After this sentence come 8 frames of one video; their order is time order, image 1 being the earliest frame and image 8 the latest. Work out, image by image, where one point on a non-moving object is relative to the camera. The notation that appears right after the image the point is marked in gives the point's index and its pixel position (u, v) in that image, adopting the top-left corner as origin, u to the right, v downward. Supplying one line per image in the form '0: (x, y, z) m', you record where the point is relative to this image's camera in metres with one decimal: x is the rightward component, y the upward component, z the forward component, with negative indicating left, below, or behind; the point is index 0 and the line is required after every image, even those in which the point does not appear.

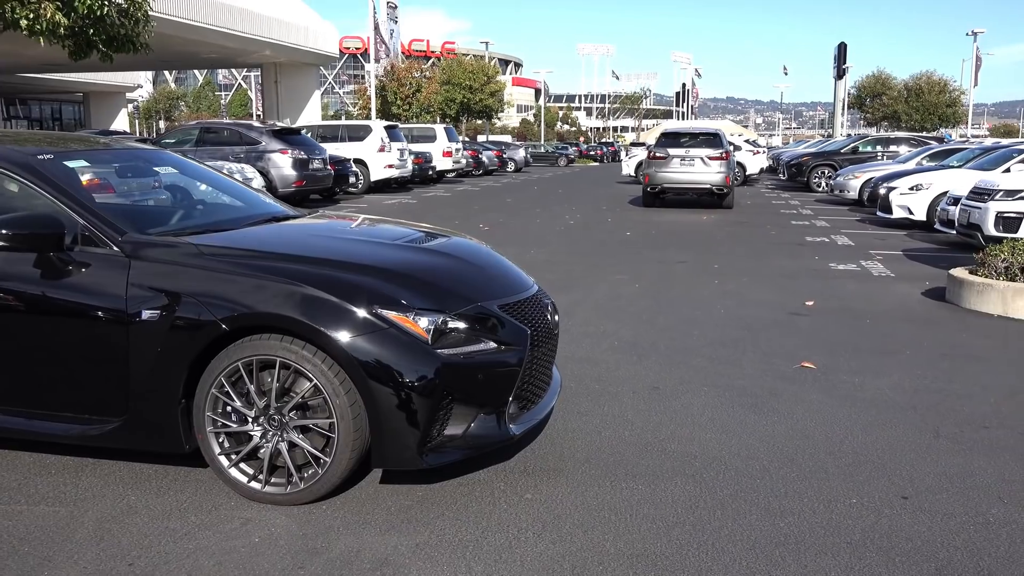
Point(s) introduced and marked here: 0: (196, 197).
0: (-1.7, +0.5, +4.6) m
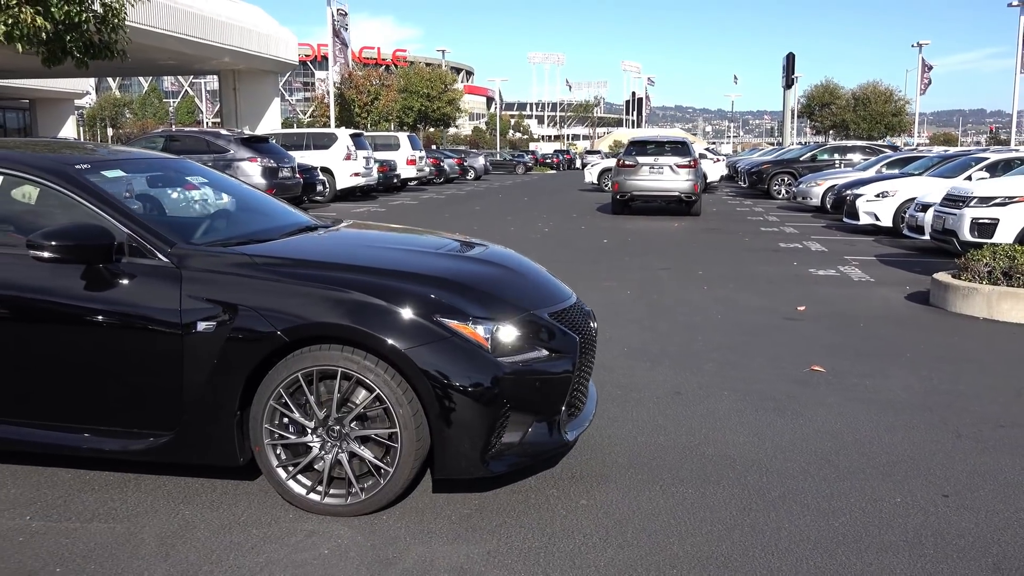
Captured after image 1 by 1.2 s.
0: (-1.6, +0.5, +4.6) m
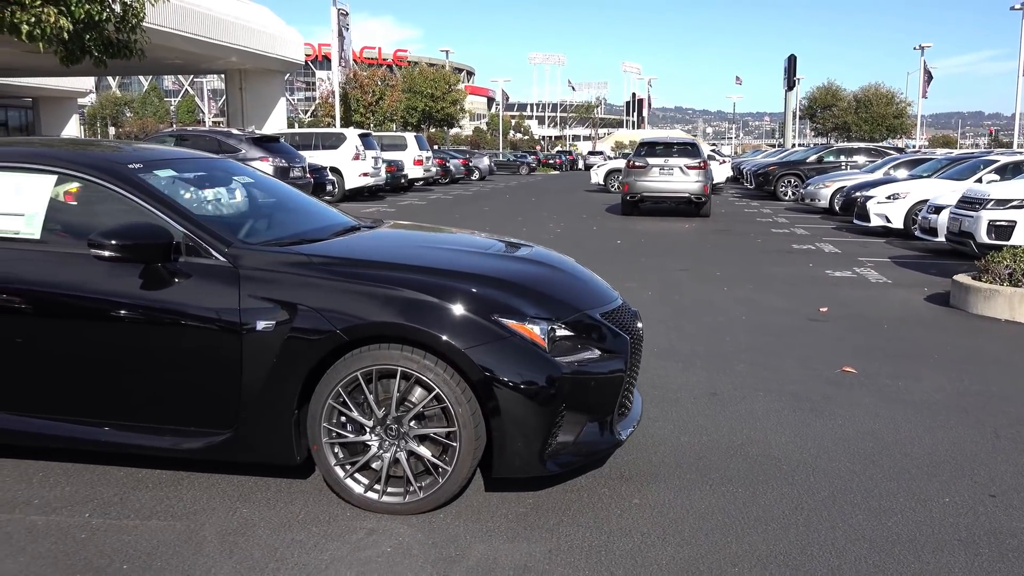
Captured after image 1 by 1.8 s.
0: (-1.3, +0.5, +4.6) m
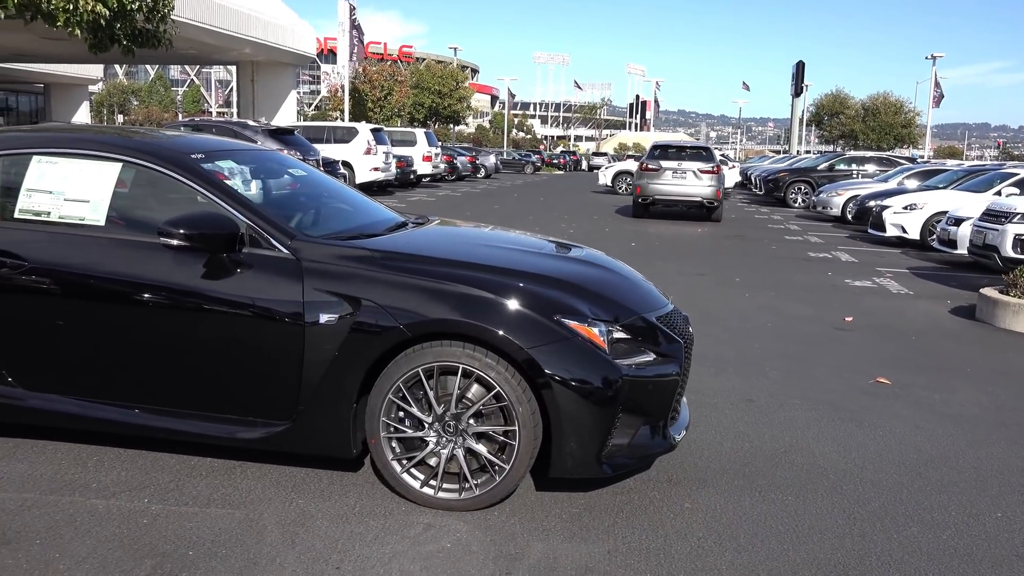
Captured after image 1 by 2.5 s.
0: (-1.0, +0.5, +4.6) m
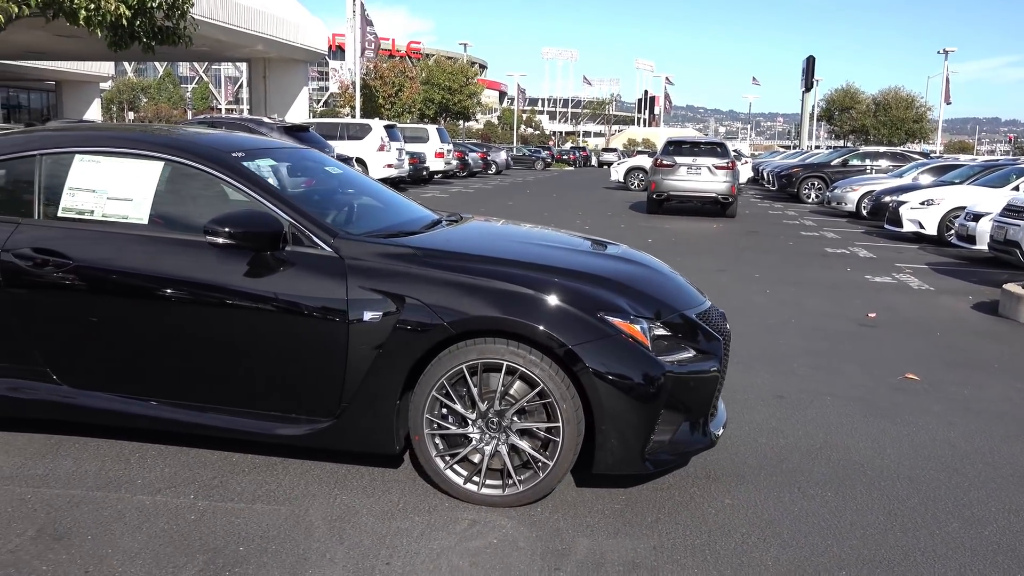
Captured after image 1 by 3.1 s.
0: (-0.9, +0.5, +4.6) m
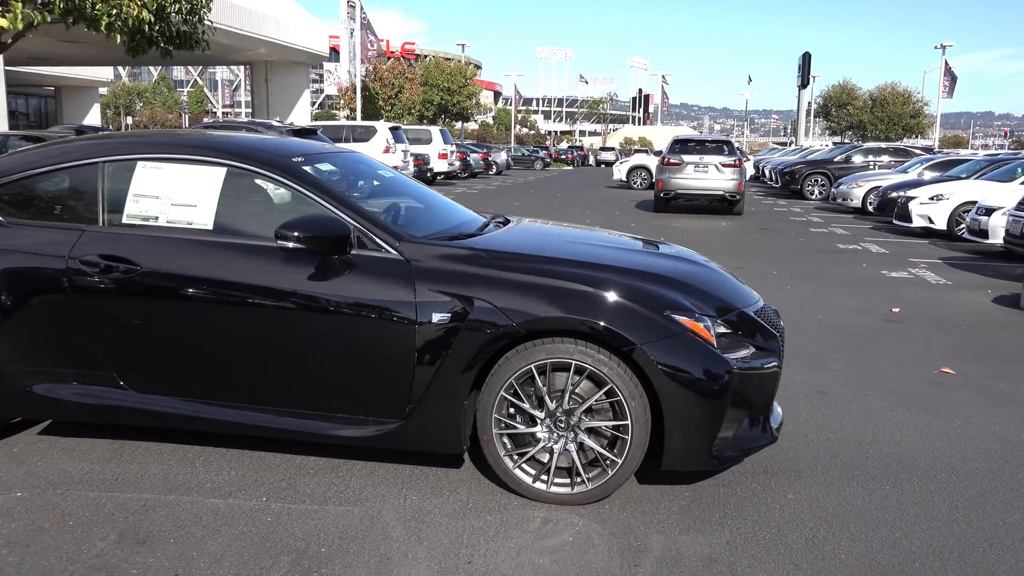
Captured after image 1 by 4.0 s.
0: (-0.6, +0.5, +4.7) m
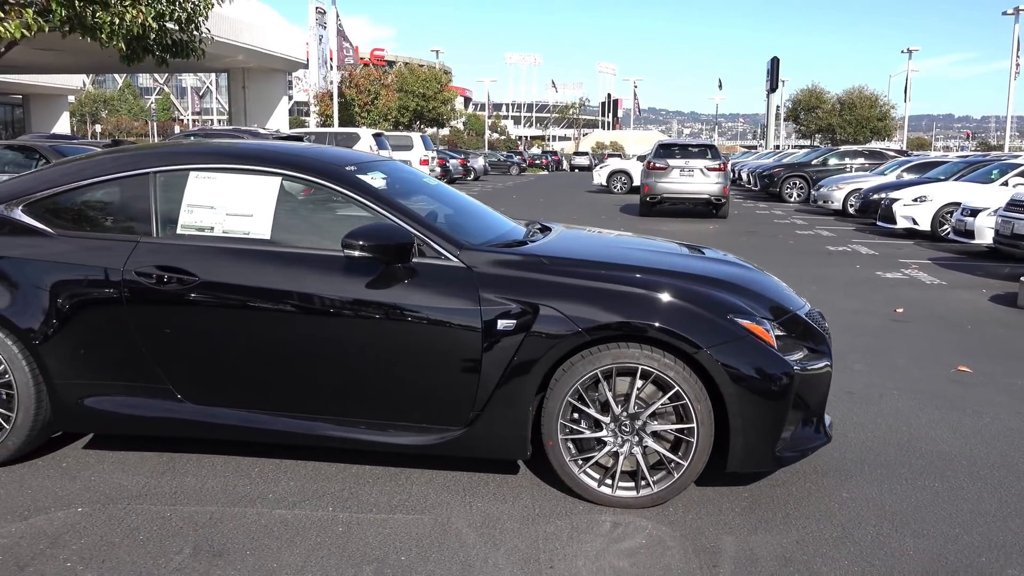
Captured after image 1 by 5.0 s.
0: (-0.3, +0.5, +4.7) m
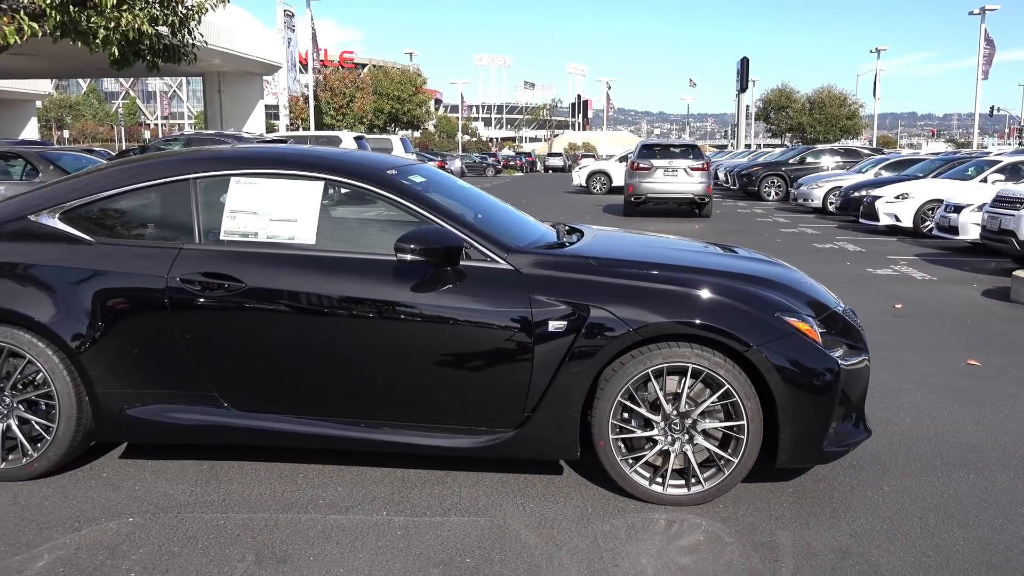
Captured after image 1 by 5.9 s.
0: (-0.2, +0.4, +4.7) m
